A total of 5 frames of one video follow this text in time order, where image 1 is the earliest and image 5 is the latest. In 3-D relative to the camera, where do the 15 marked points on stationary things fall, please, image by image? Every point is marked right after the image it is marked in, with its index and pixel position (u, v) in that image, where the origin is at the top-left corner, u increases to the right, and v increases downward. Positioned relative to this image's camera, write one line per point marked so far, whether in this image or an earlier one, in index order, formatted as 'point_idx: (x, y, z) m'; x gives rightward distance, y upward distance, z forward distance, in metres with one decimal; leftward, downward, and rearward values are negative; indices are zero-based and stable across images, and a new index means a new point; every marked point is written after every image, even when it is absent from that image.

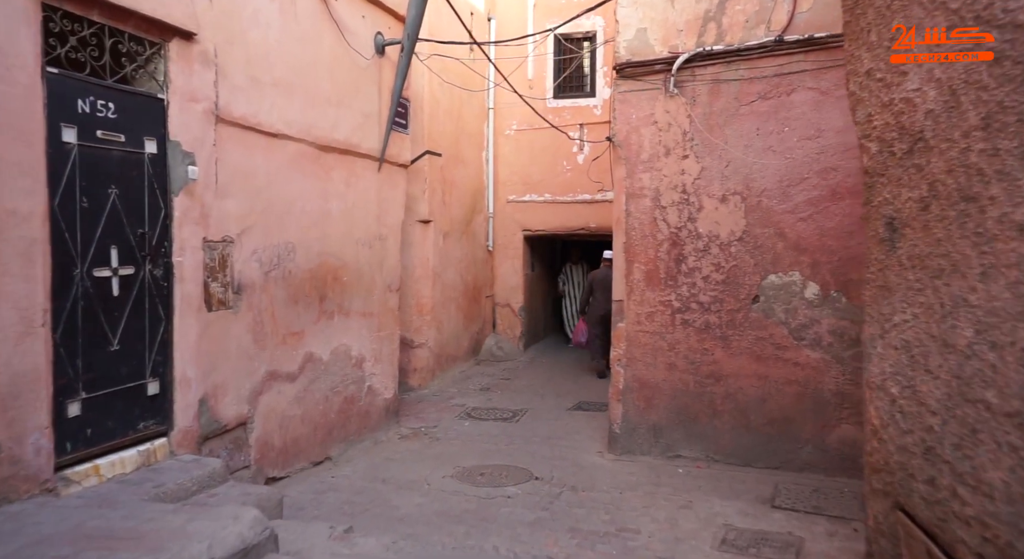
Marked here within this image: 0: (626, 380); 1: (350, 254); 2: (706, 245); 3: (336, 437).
0: (+1.0, -0.9, +5.9) m
1: (-1.4, +0.2, +6.1) m
2: (+1.6, +0.3, +5.5) m
3: (-1.5, -1.4, +5.9) m
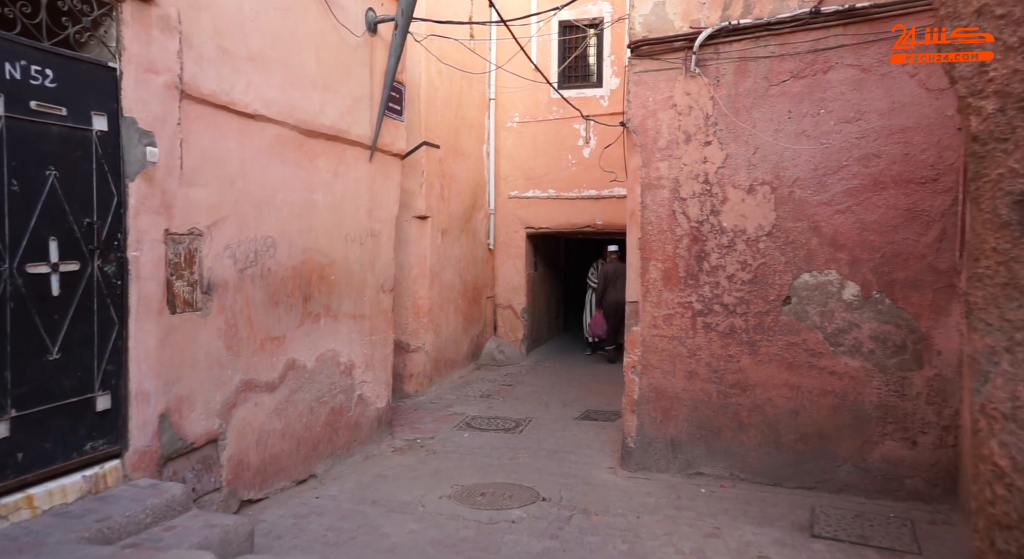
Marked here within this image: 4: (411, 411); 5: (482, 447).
0: (+1.0, -0.9, +5.4) m
1: (-1.4, +0.2, +5.6) m
2: (+1.6, +0.3, +5.0) m
3: (-1.5, -1.4, +5.4) m
4: (-1.1, -1.4, +7.6) m
5: (-0.3, -1.5, +6.4) m
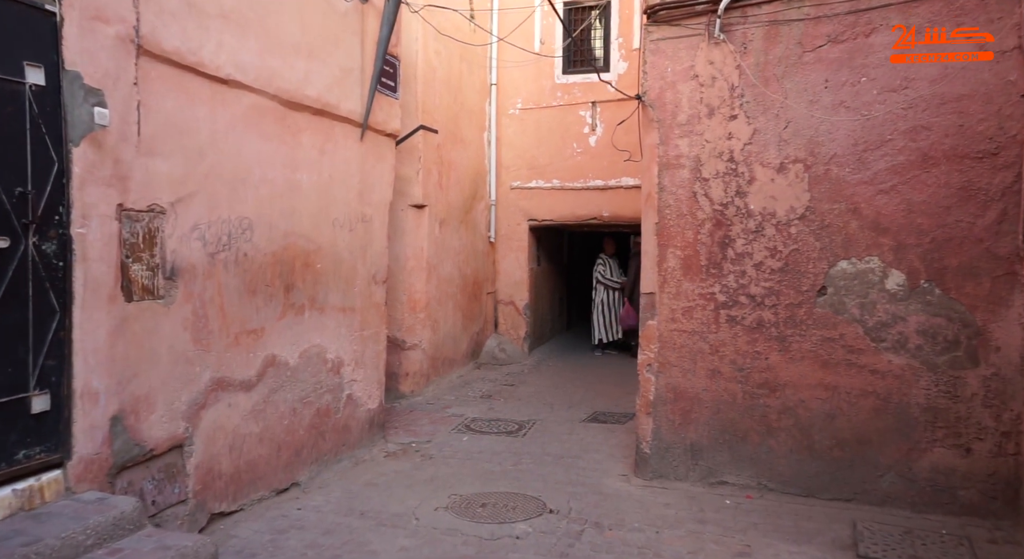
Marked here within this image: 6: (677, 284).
0: (+1.0, -0.8, +4.9) m
1: (-1.4, +0.3, +5.1) m
2: (+1.6, +0.4, +4.5) m
3: (-1.5, -1.3, +4.9) m
4: (-1.1, -1.4, +7.1) m
5: (-0.3, -1.5, +5.9) m
6: (+1.1, 0.0, +4.8) m
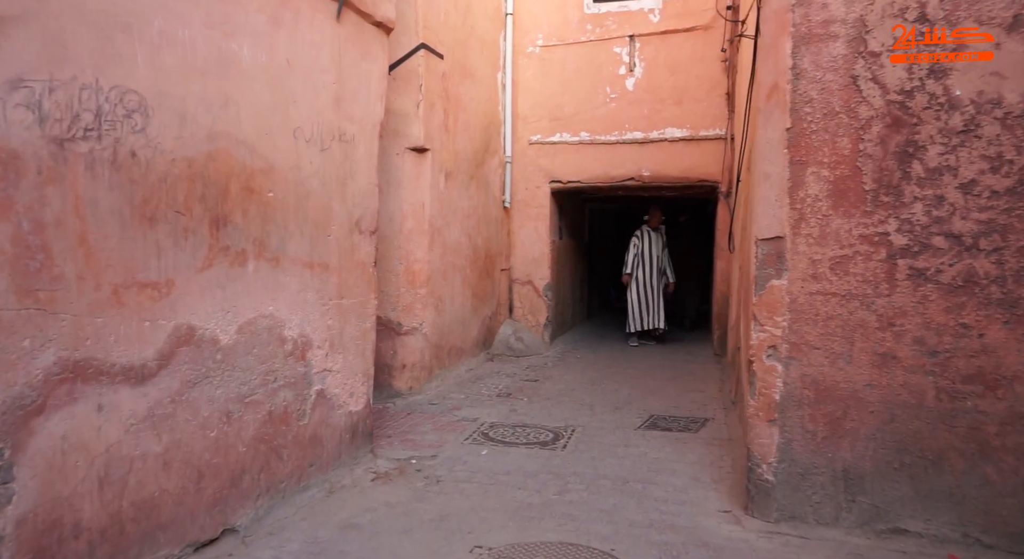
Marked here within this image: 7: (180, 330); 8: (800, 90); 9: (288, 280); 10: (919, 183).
0: (+1.3, -0.5, +3.2) m
1: (-1.1, +0.6, +3.4) m
2: (+1.9, +0.6, +2.8) m
3: (-1.2, -1.0, +3.2) m
4: (-0.8, -1.1, +5.4) m
5: (0.0, -1.2, +4.2) m
6: (+1.4, +0.3, +3.1) m
7: (-1.3, -0.2, +2.8) m
8: (+1.3, +0.9, +3.1) m
9: (-1.1, 0.0, +3.5) m
10: (+1.7, +0.4, +2.9) m
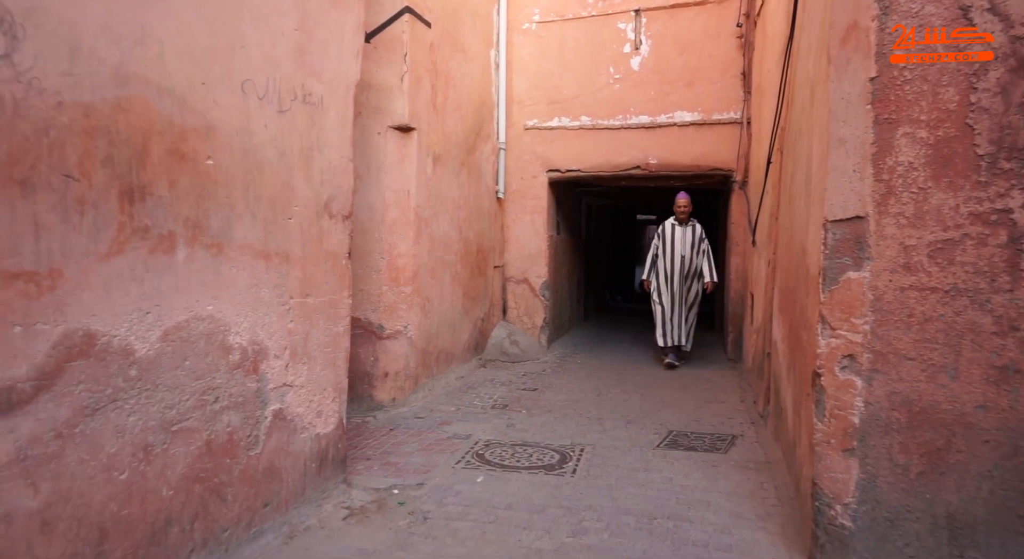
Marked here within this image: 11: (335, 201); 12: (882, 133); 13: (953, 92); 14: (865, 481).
0: (+1.3, -0.5, +2.5) m
1: (-1.1, +0.7, +2.6) m
2: (+1.9, +0.7, +2.1) m
3: (-1.2, -0.9, +2.5) m
4: (-0.9, -1.0, +4.6) m
5: (0.0, -1.1, +3.4) m
6: (+1.4, +0.3, +2.4) m
7: (-1.3, -0.2, +2.0) m
8: (+1.3, +0.9, +2.4) m
9: (-1.1, 0.0, +2.7) m
10: (+1.8, +0.4, +2.2) m
11: (-0.9, +0.4, +3.4) m
12: (+1.3, +0.5, +2.4) m
13: (+1.5, +0.6, +2.4) m
14: (+1.3, -0.7, +2.5) m
